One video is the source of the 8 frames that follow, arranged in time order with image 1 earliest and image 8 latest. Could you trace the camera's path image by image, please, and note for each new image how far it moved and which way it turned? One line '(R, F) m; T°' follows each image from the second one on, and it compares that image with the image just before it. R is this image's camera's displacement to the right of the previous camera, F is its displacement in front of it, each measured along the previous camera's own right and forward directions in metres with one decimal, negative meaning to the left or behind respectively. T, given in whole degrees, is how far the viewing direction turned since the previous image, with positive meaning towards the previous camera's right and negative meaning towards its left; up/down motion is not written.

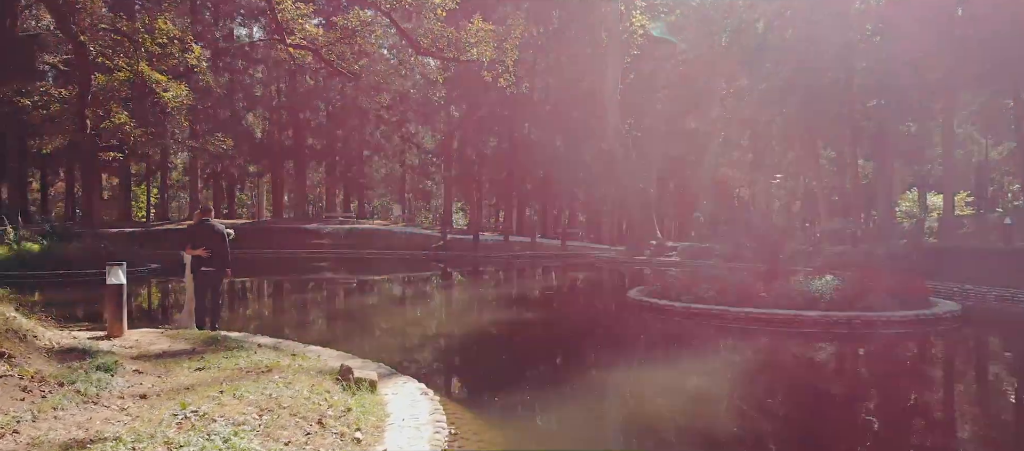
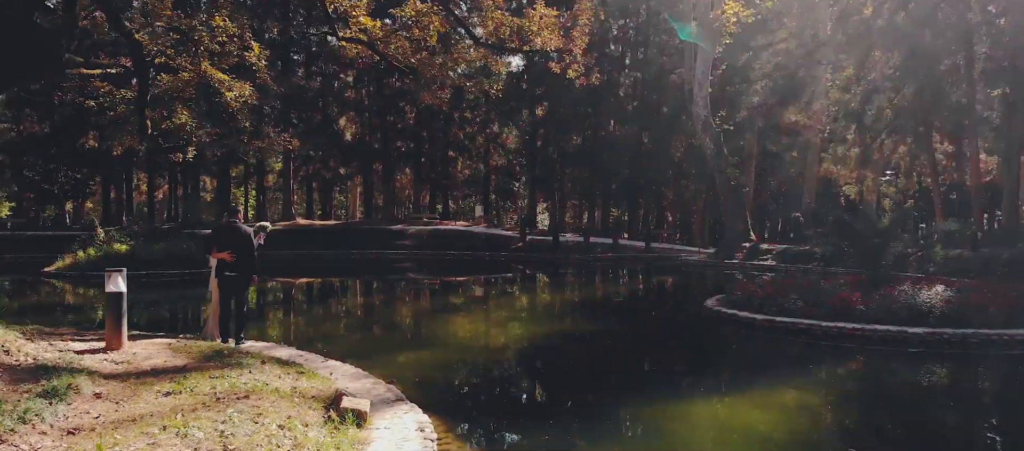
(+0.5, +0.9) m; -7°
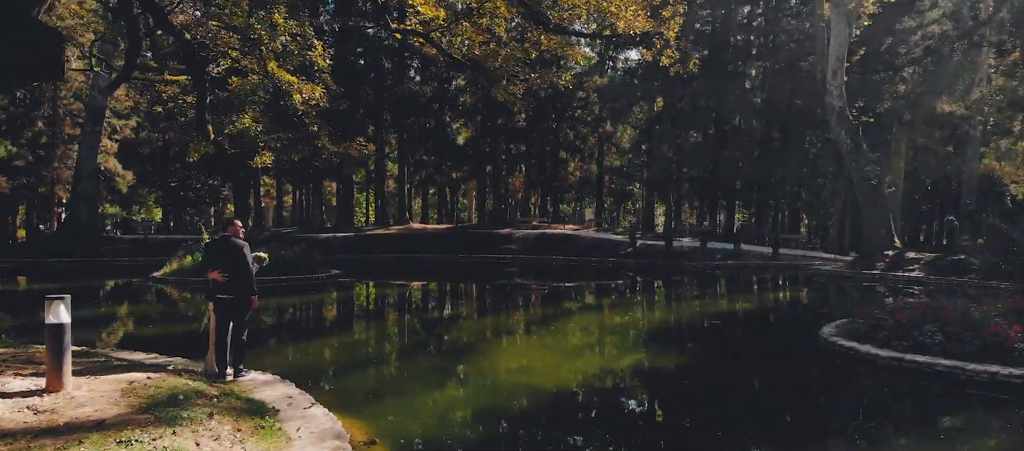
(+0.8, +1.5) m; -10°
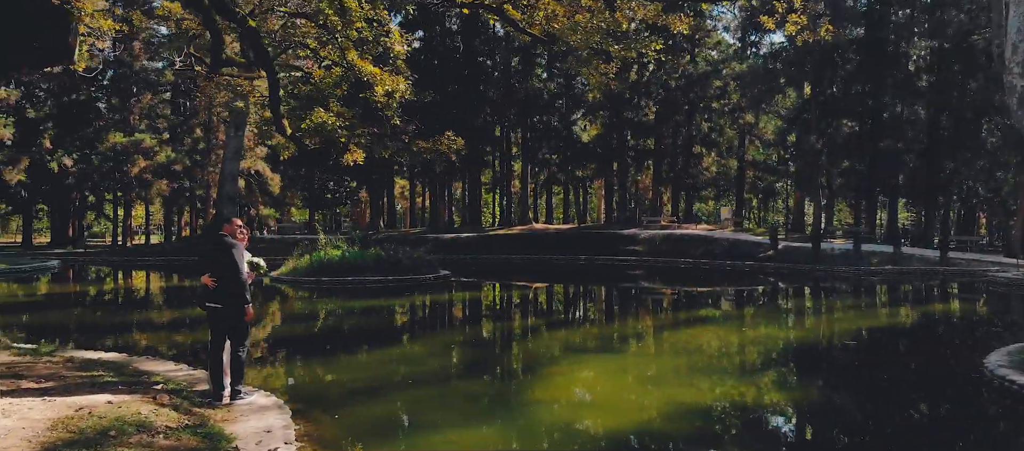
(+0.7, +1.4) m; -11°
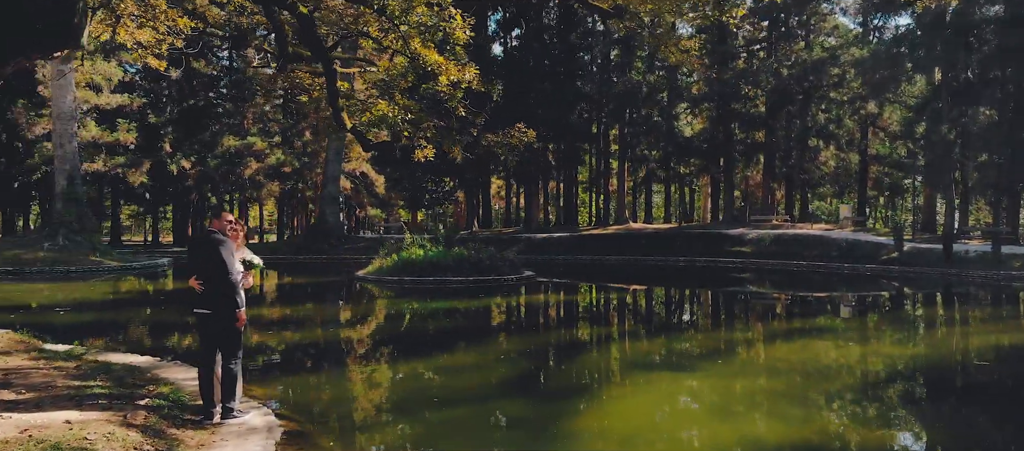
(+0.5, +1.0) m; -8°
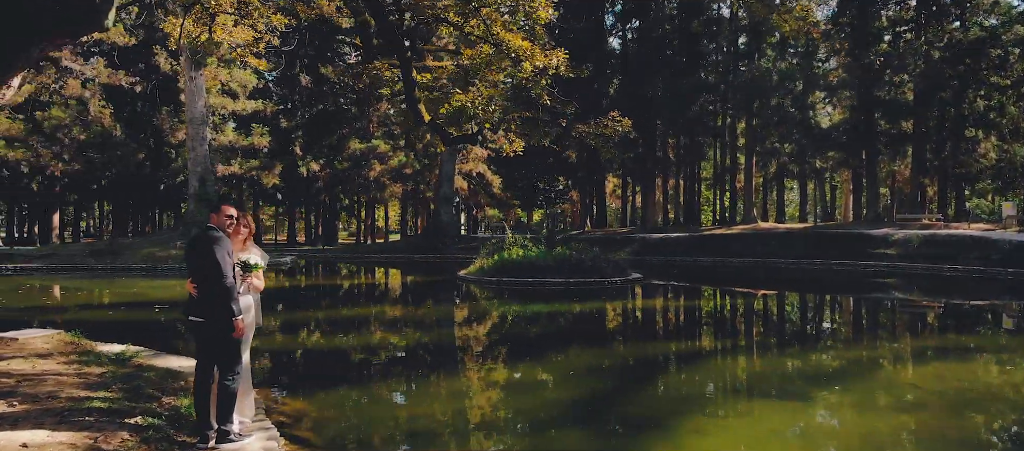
(+0.5, +1.0) m; -9°
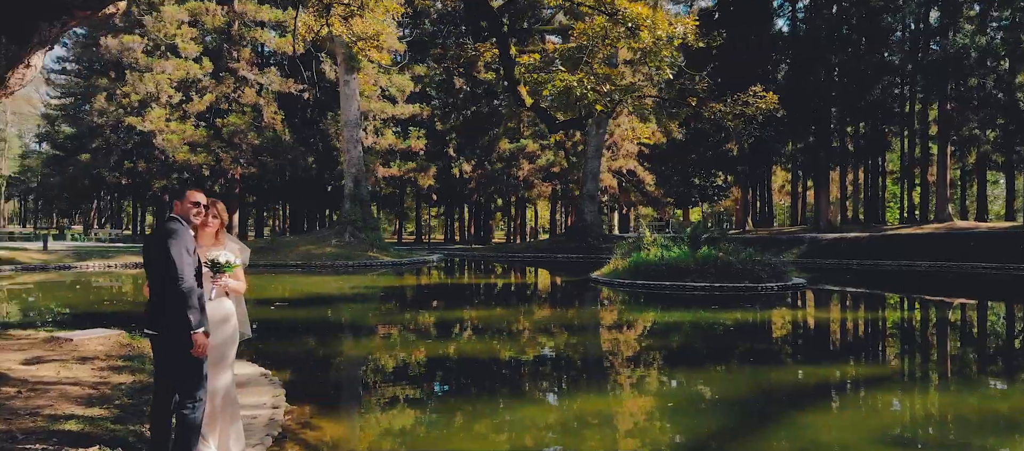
(+0.6, +1.3) m; -12°
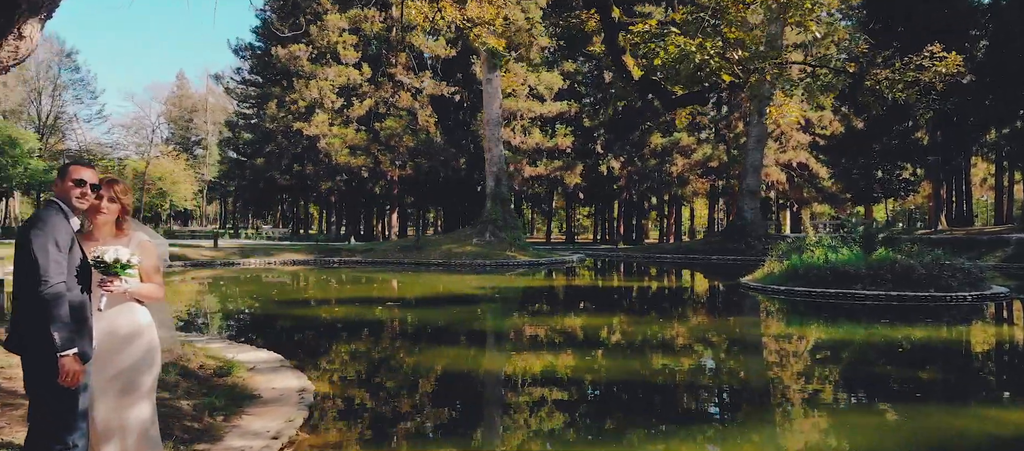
(+0.6, +1.3) m; -12°
